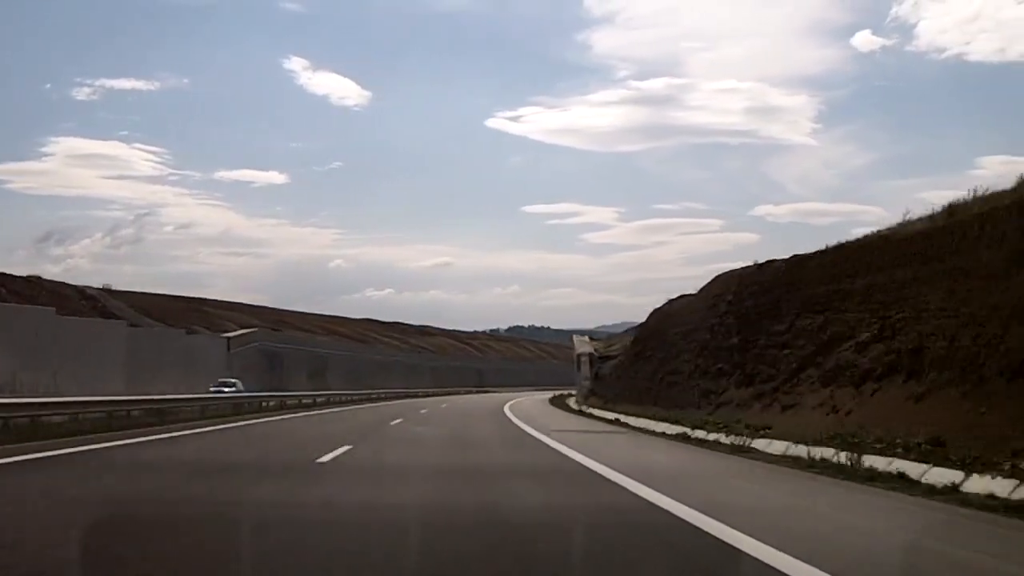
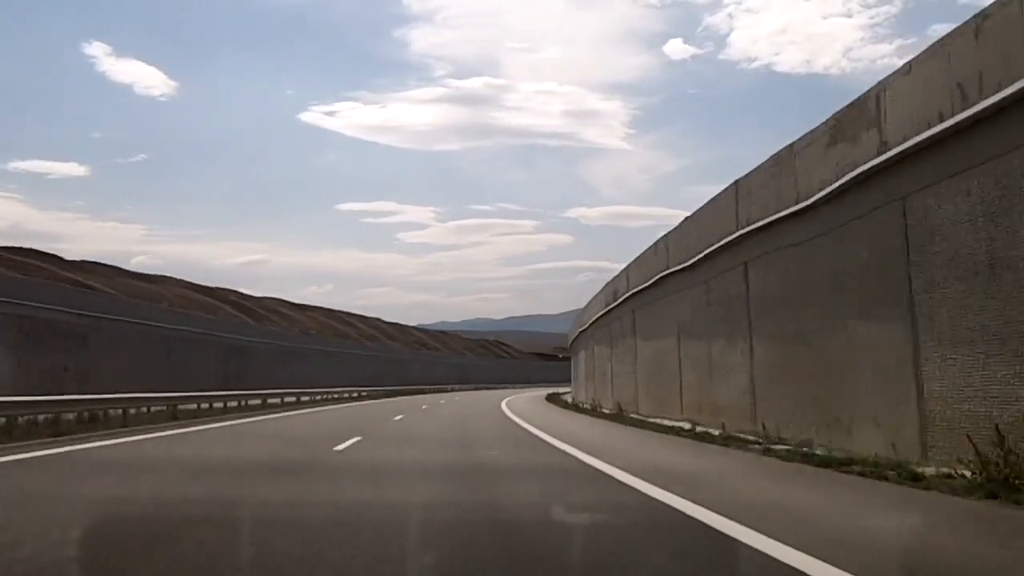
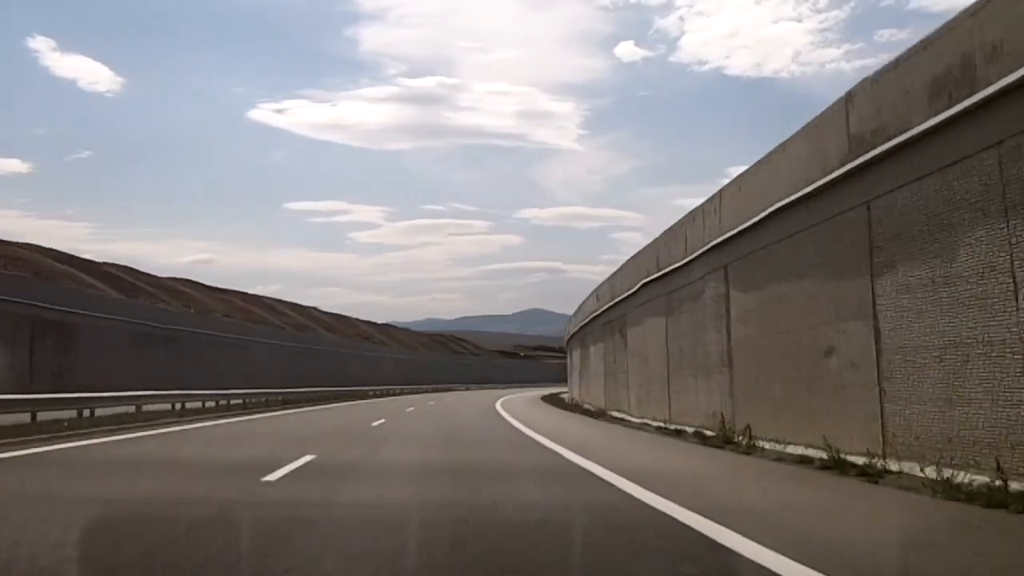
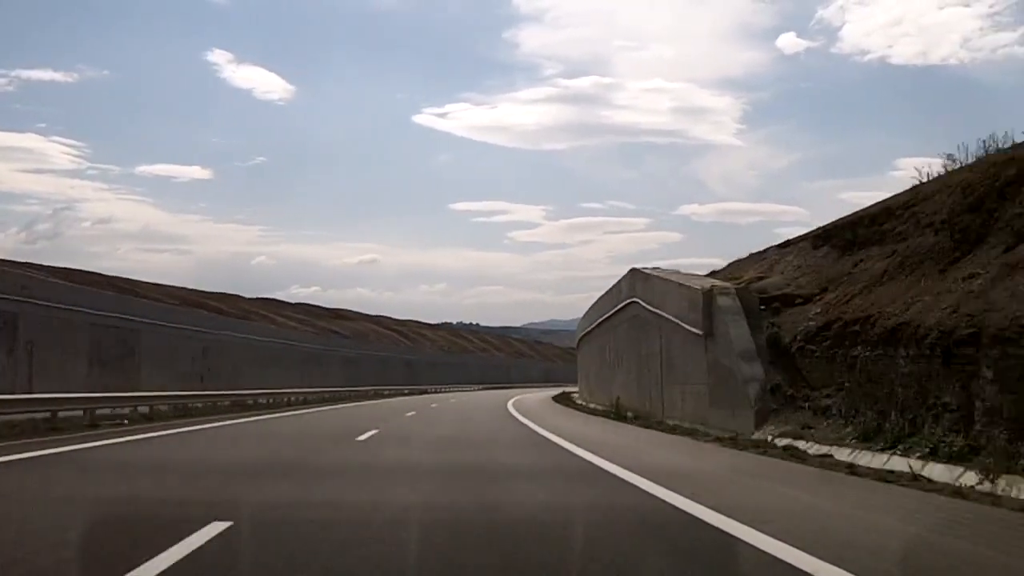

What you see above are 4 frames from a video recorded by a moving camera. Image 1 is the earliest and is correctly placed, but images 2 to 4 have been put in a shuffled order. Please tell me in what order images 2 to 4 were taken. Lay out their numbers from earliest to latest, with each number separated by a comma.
4, 2, 3
